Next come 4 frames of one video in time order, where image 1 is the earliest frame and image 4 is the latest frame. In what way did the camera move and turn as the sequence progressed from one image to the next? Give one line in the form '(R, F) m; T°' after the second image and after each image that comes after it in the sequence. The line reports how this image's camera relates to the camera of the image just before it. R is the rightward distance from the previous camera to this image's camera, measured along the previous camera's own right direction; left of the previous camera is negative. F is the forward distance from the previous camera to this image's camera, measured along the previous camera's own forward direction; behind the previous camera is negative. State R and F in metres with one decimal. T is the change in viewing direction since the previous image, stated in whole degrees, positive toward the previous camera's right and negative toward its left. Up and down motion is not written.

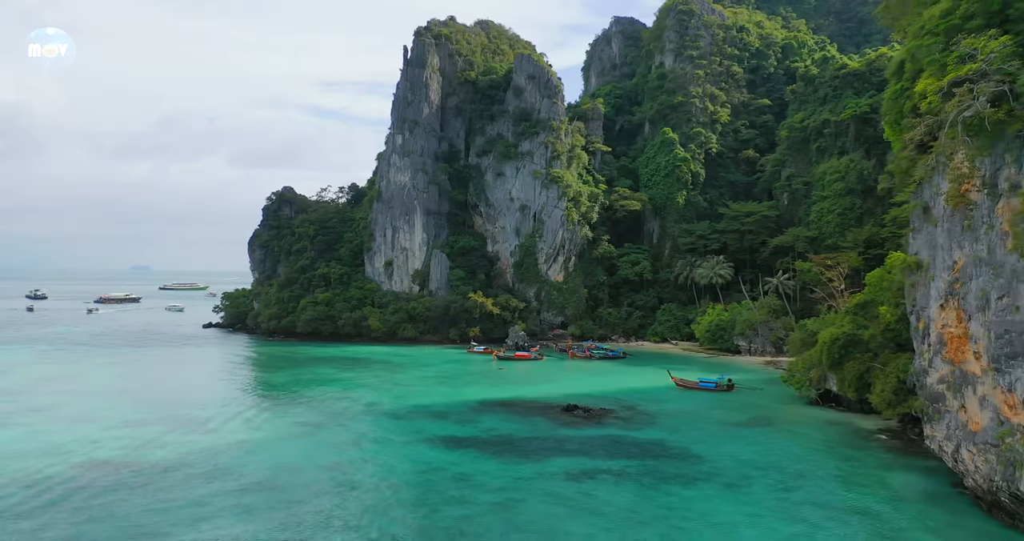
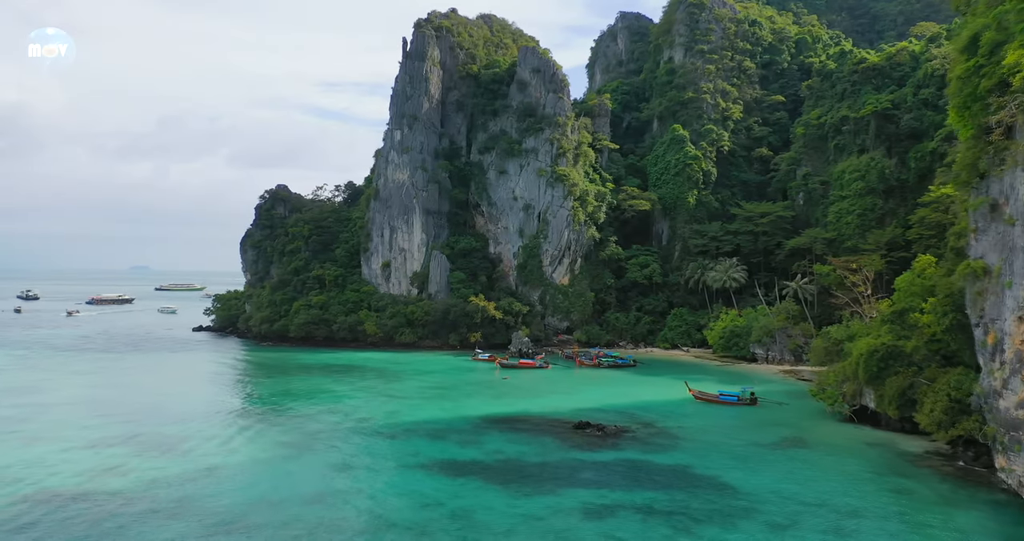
(-0.2, +1.9) m; 0°
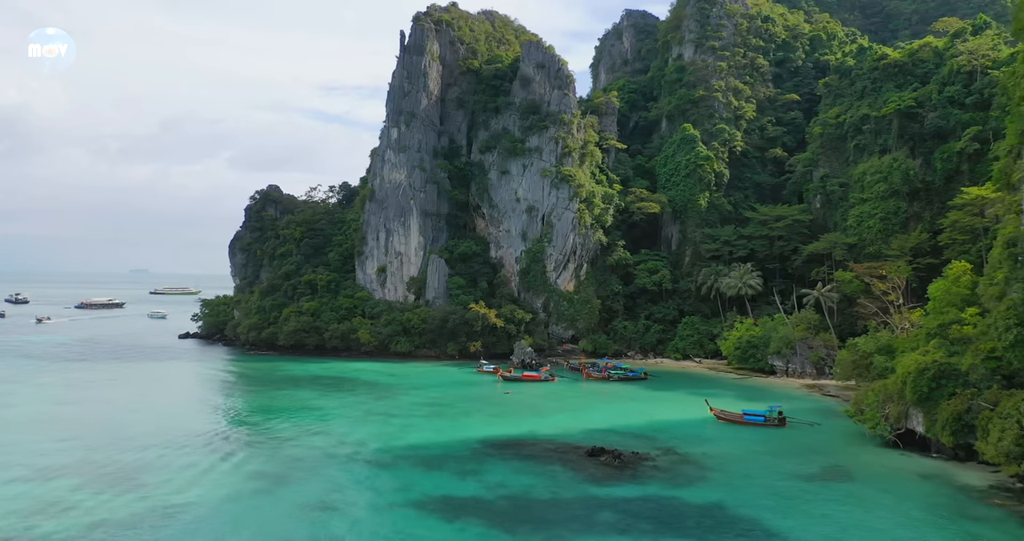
(-0.2, +2.1) m; 0°
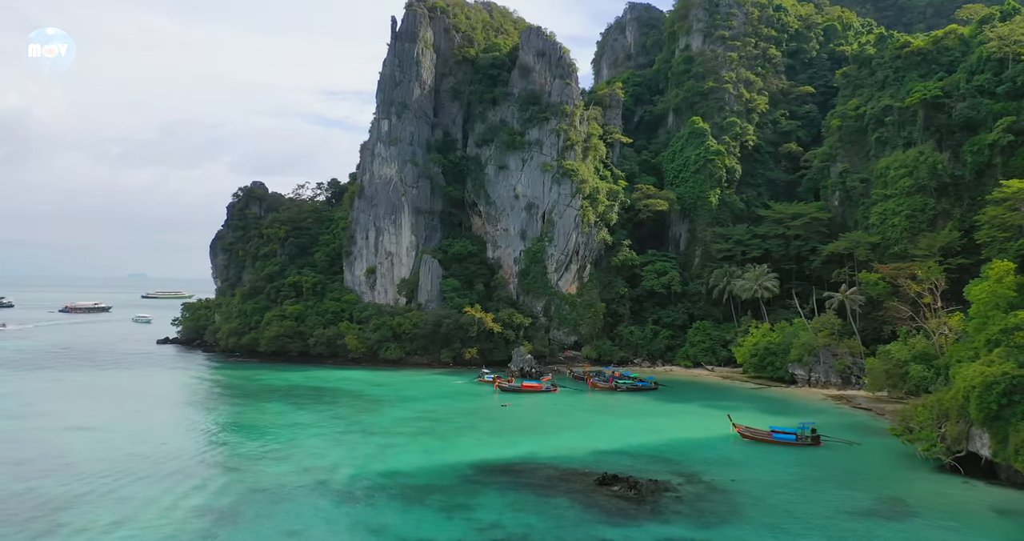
(0.0, +2.5) m; 0°
